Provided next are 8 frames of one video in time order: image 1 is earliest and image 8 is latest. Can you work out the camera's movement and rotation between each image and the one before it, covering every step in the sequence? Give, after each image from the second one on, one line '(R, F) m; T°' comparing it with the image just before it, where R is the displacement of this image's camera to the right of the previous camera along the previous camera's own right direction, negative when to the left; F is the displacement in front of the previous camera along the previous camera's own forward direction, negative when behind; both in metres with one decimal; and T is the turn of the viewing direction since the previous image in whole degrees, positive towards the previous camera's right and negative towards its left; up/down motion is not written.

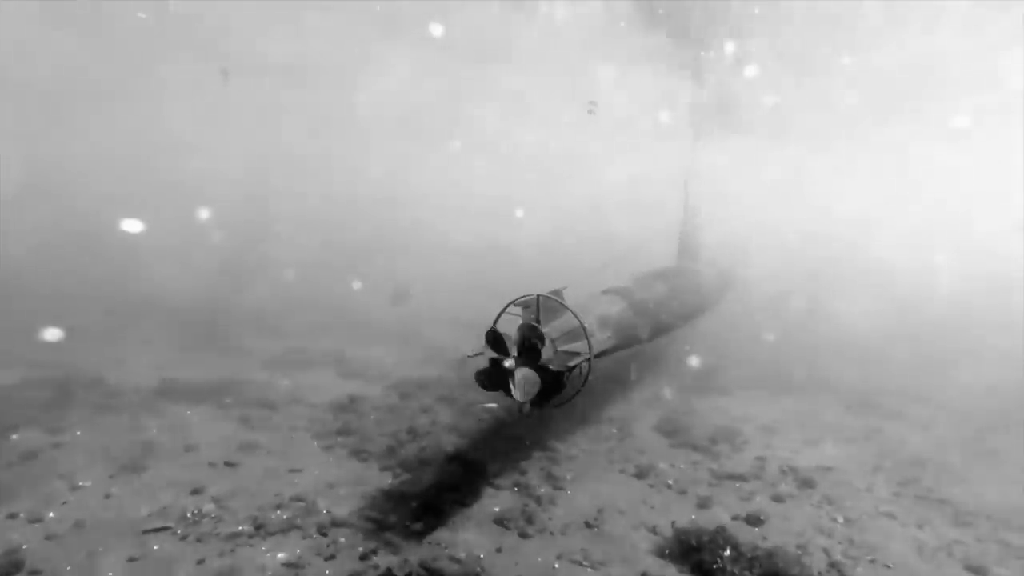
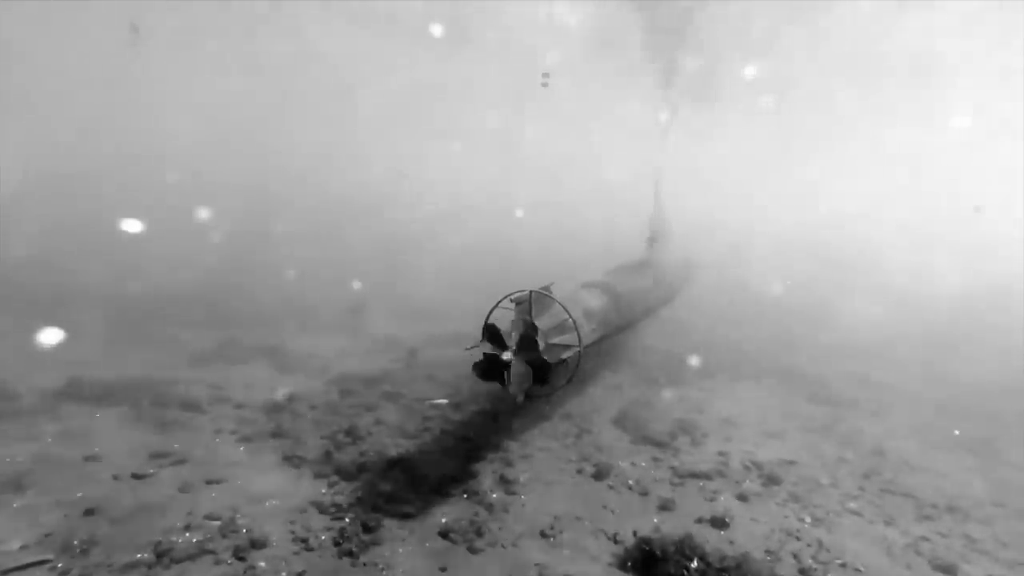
(+0.1, +0.5) m; +4°
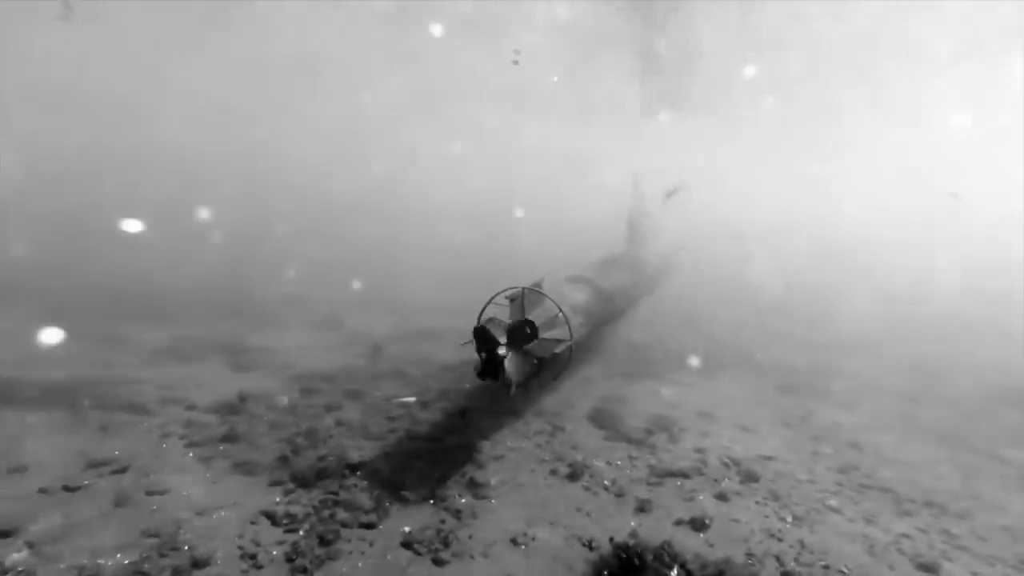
(0.0, +0.3) m; +2°
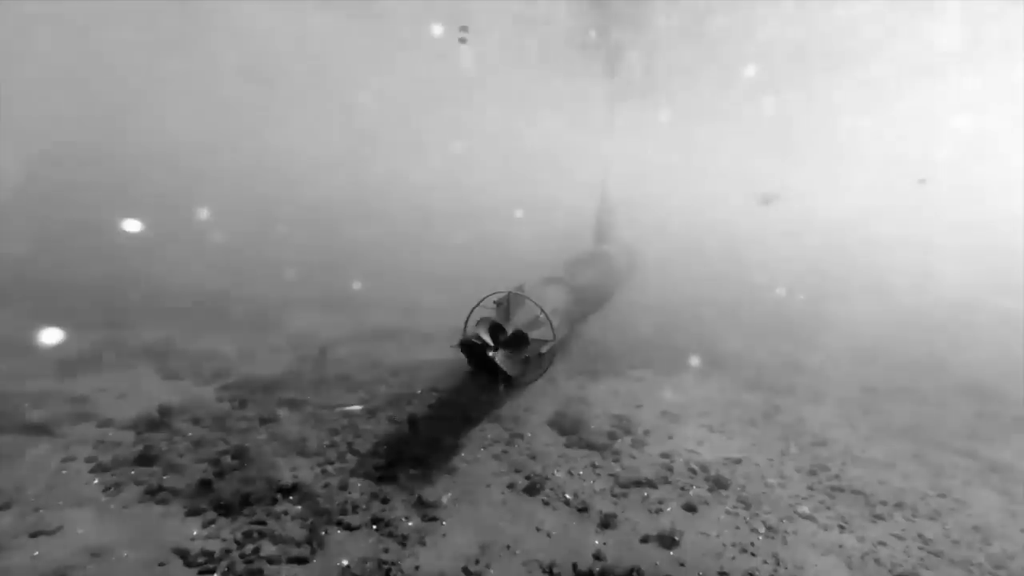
(+0.1, +0.4) m; +3°
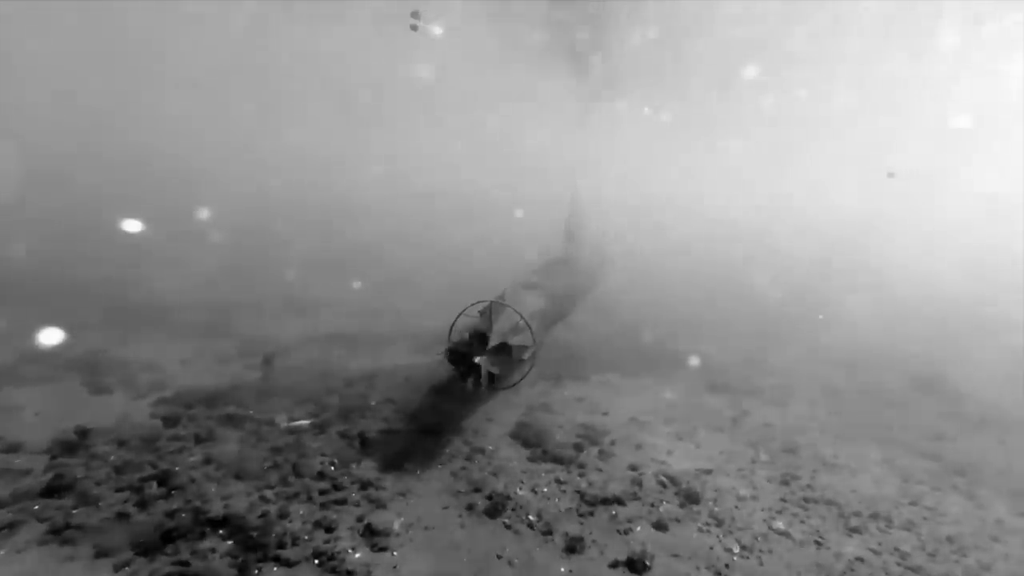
(+0.1, +0.4) m; +3°
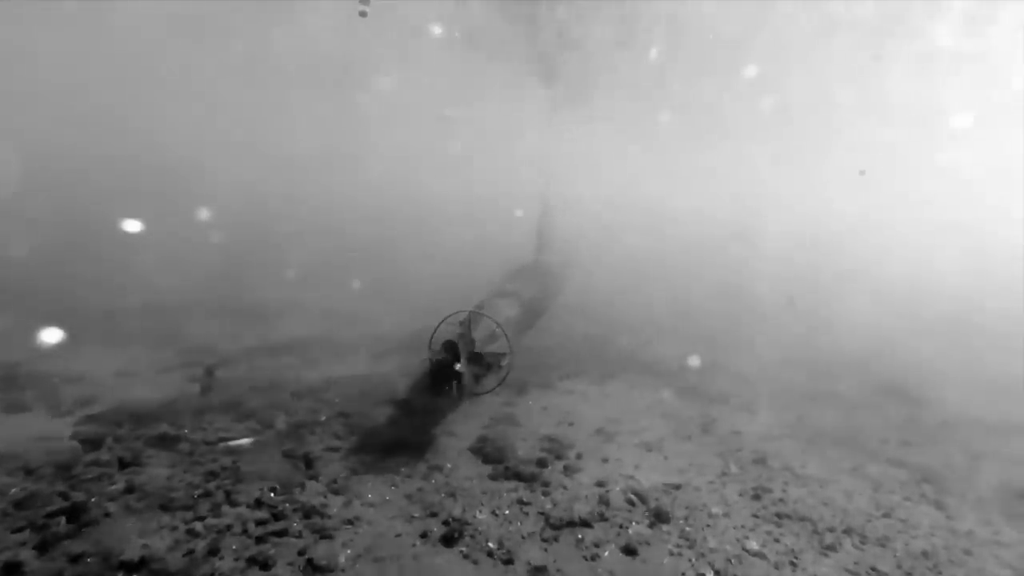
(0.0, +0.3) m; +3°
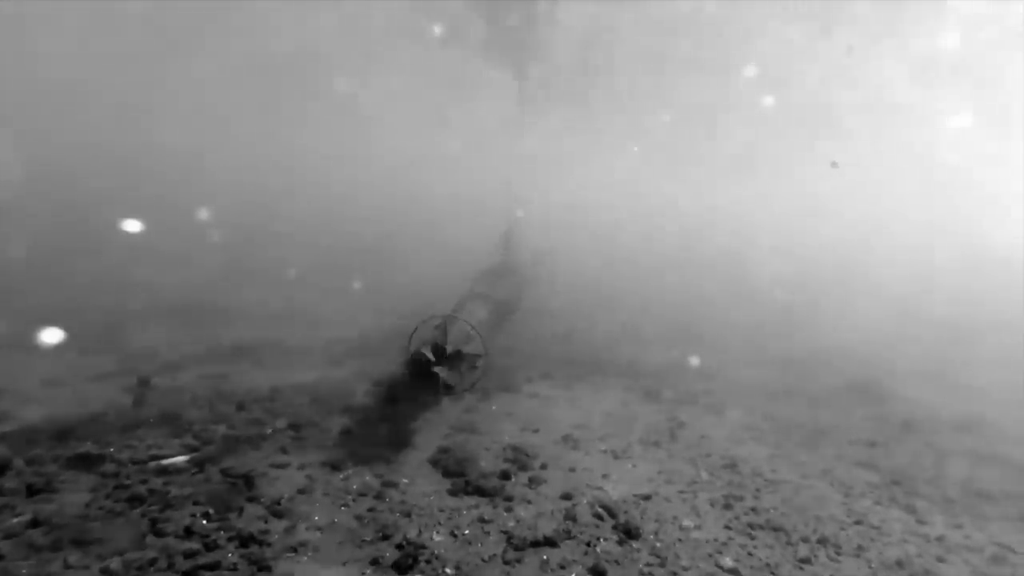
(0.0, +0.3) m; +3°
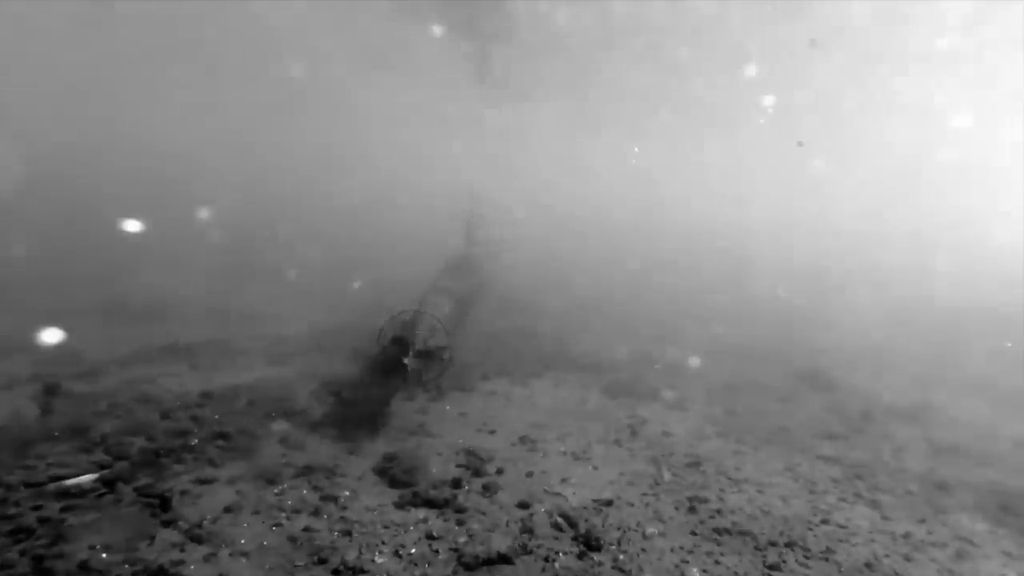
(+0.1, +0.4) m; +3°
